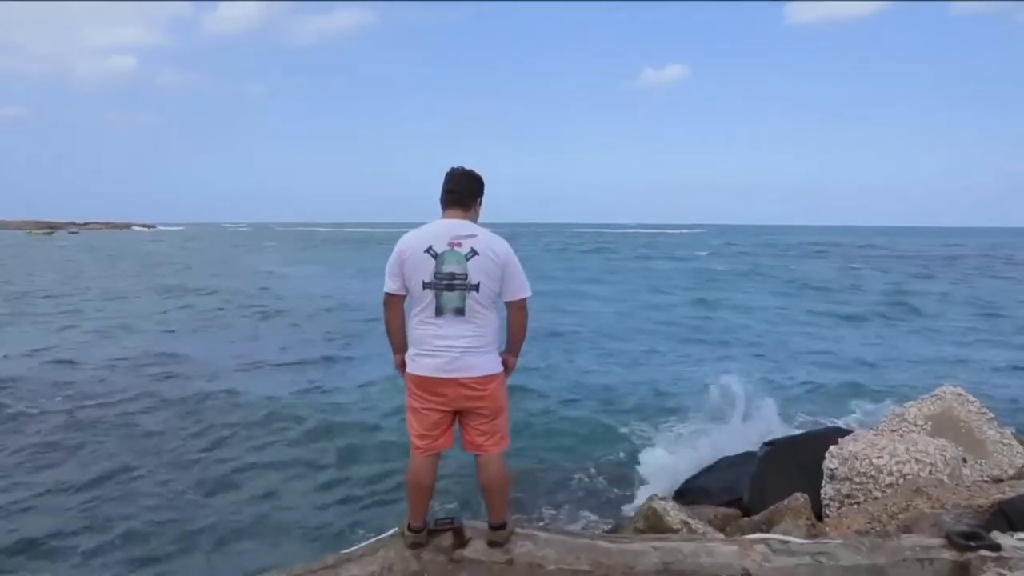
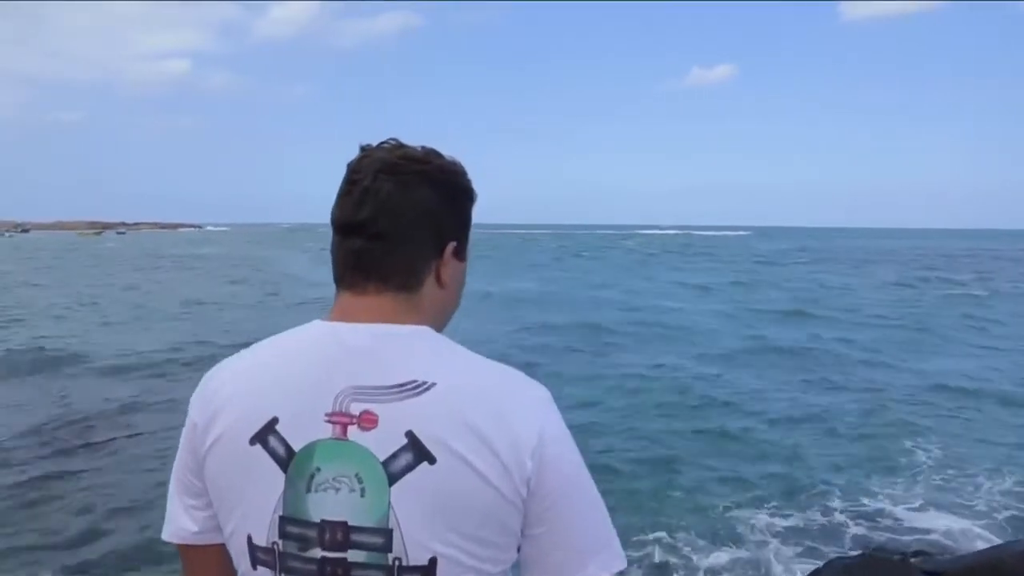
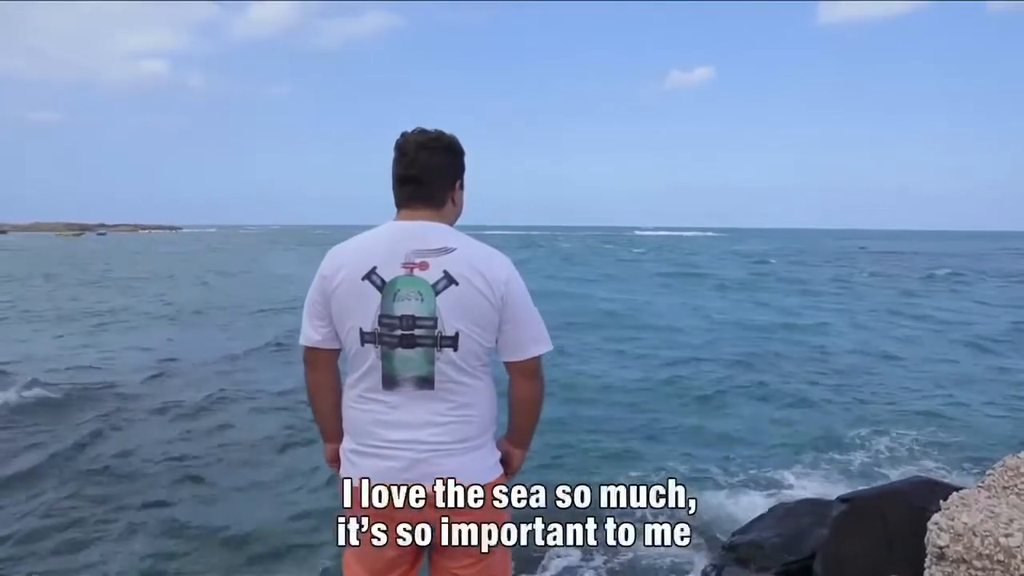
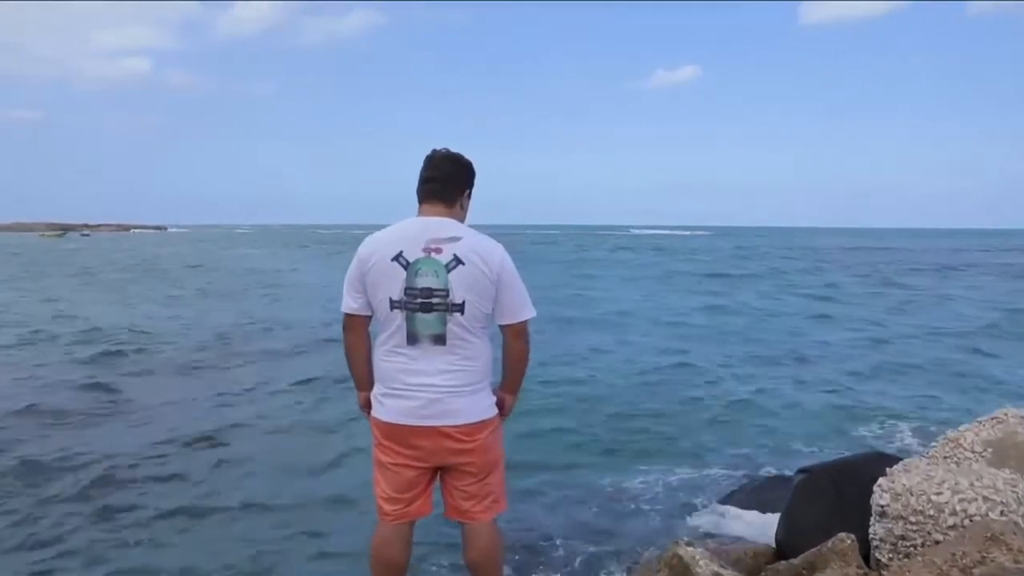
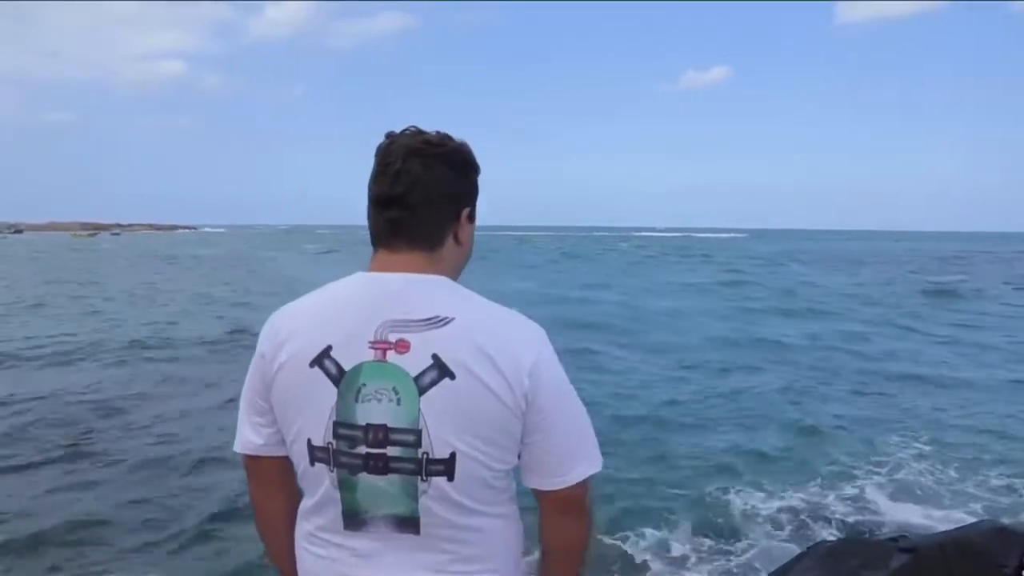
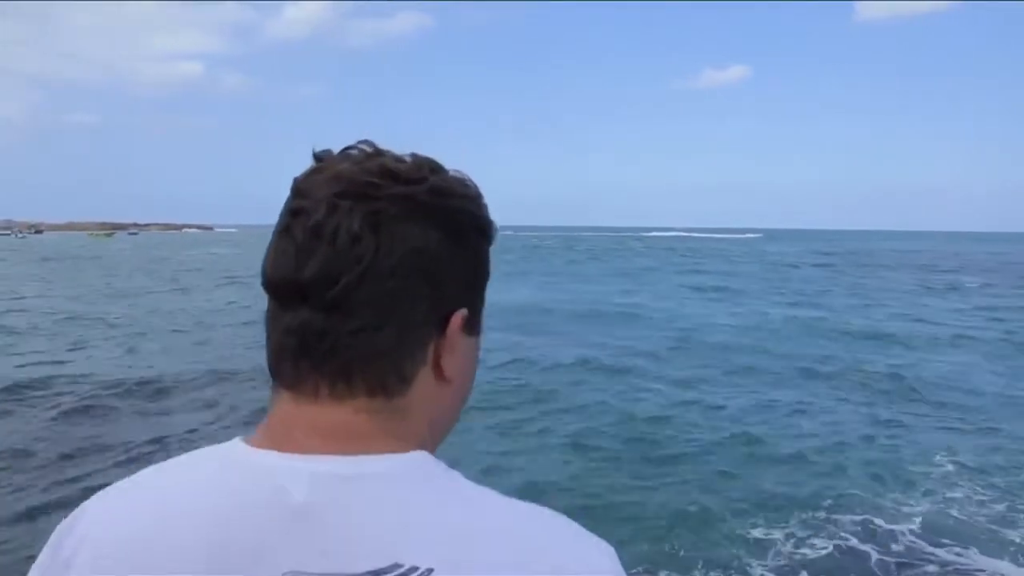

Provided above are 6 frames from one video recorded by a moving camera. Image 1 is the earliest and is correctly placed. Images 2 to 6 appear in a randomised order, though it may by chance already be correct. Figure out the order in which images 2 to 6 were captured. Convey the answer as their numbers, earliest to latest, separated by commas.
4, 3, 5, 2, 6
